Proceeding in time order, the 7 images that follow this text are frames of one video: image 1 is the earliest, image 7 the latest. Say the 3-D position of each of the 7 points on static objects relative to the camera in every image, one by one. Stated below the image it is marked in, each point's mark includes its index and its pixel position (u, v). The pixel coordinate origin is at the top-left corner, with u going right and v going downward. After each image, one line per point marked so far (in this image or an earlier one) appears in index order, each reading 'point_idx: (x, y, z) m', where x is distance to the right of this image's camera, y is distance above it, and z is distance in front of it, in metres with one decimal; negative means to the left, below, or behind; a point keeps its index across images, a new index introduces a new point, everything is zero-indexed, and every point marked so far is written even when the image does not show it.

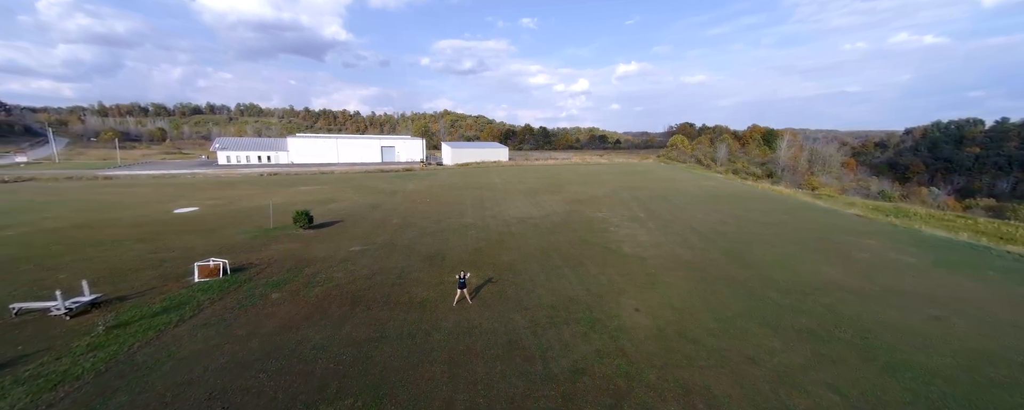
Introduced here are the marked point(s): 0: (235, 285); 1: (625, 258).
0: (-10.8, -3.1, +13.0) m
1: (+5.6, -2.6, +16.5) m
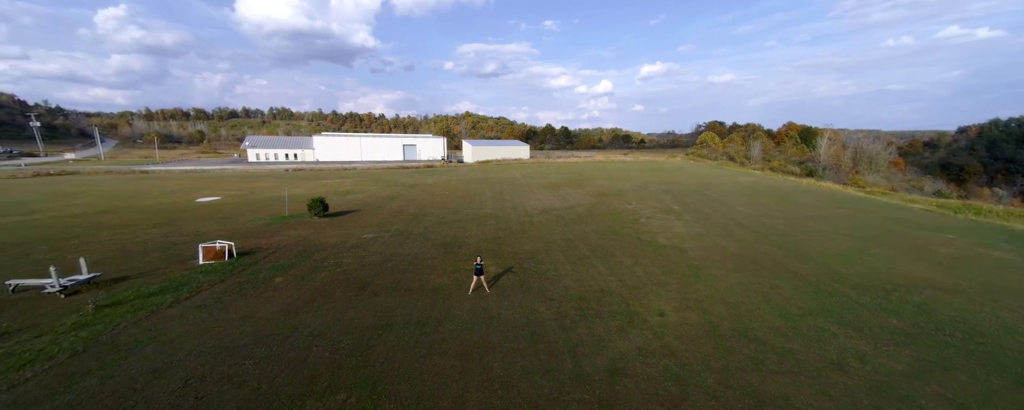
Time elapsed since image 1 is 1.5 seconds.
0: (-10.0, -2.3, +12.3) m
1: (+6.6, -2.0, +14.7) m
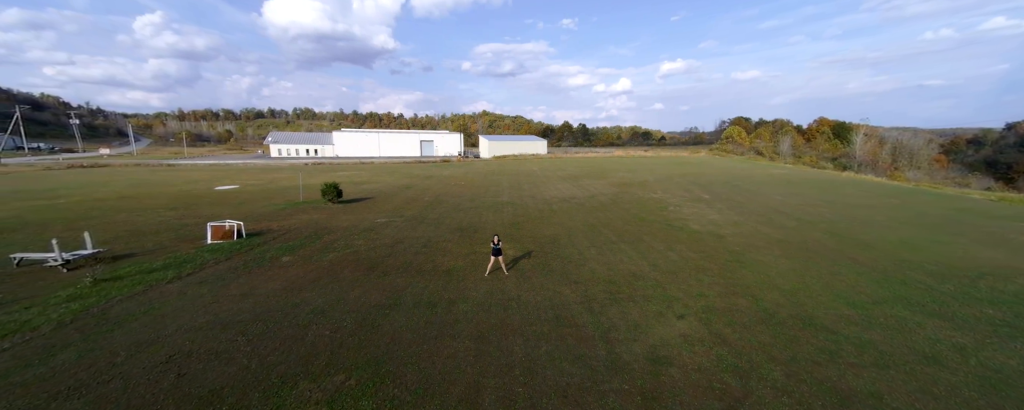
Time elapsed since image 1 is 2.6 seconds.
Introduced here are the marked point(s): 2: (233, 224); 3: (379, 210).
0: (-9.3, -1.5, +11.8) m
1: (+7.4, -1.2, +13.4) m
2: (-10.5, -0.7, +12.6) m
3: (-7.3, -0.2, +18.5) m
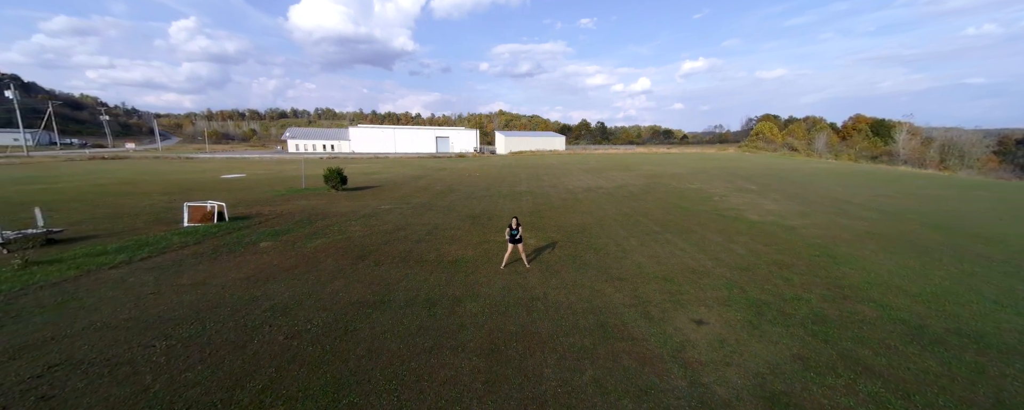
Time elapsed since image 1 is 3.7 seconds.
0: (-8.7, -0.8, +10.1) m
1: (+8.1, -0.7, +11.0) m
2: (-9.8, 0.0, +11.0) m
3: (-6.4, +0.4, +16.8) m
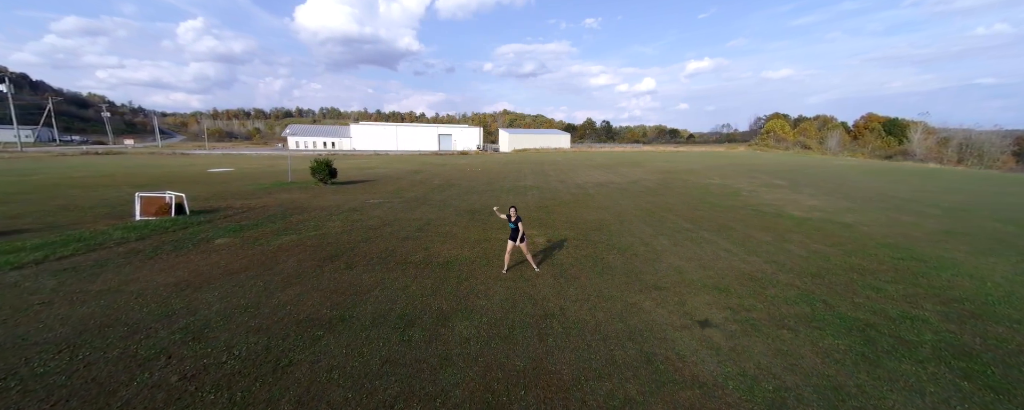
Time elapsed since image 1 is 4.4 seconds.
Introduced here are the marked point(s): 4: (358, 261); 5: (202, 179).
0: (-8.5, -0.5, +8.6) m
1: (+8.2, -0.5, +9.3) m
2: (-9.7, +0.2, +9.5) m
3: (-6.2, +0.7, +15.3) m
4: (-3.0, -1.1, +6.5) m
5: (-17.2, +1.5, +18.6) m
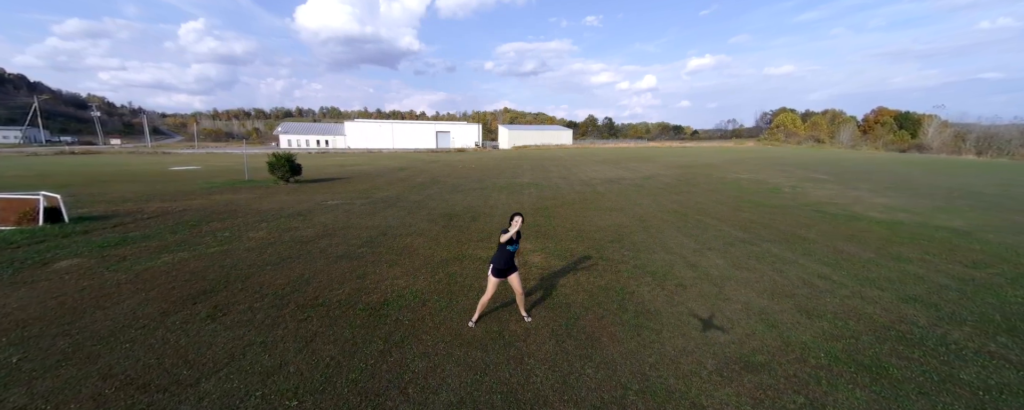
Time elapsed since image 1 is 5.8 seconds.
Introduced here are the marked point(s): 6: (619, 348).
0: (-8.8, -0.6, +6.2) m
1: (+8.0, -0.5, +6.8) m
2: (-10.0, +0.1, +7.1) m
3: (-6.4, +0.6, +12.8) m
4: (-3.3, -1.2, +4.1) m
5: (-17.5, +1.3, +16.2) m
6: (+1.0, -1.3, +3.2) m
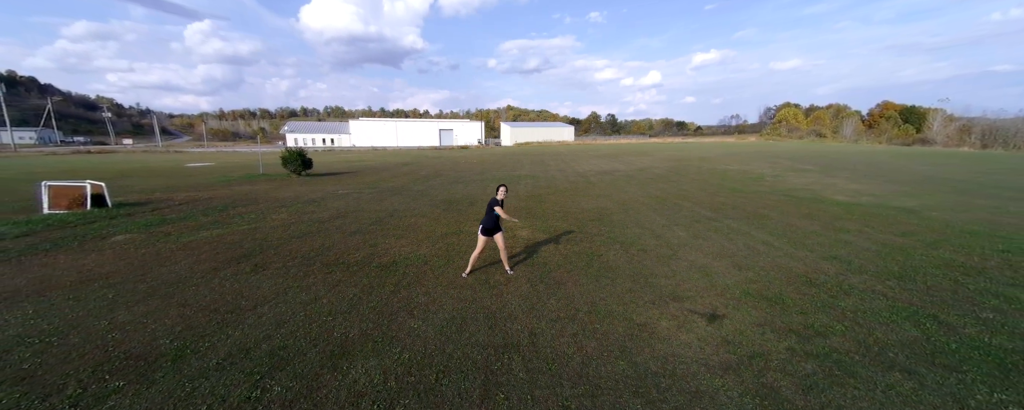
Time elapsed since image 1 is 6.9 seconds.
0: (-9.0, -0.3, +7.1) m
1: (+7.8, -0.1, +7.5) m
2: (-10.2, +0.4, +8.0) m
3: (-6.5, +1.0, +13.7) m
4: (-3.5, -0.8, +4.9) m
5: (-17.5, +1.7, +17.2) m
6: (+0.8, -1.0, +4.0) m
